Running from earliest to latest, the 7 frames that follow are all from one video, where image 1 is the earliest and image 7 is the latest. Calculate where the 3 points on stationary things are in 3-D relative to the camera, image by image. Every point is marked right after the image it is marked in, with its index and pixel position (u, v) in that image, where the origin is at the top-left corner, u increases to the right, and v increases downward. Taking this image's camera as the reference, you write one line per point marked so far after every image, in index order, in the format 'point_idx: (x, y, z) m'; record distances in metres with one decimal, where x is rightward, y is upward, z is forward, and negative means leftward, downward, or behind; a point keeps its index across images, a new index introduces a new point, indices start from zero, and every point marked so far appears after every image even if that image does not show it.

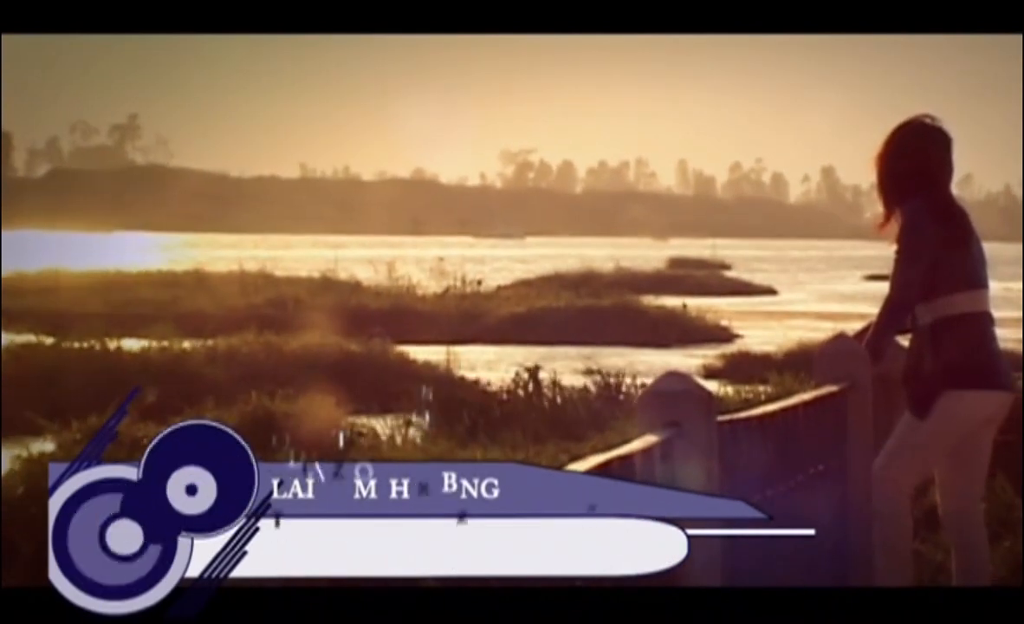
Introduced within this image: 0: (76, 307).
0: (-1.4, 0.0, +4.7) m
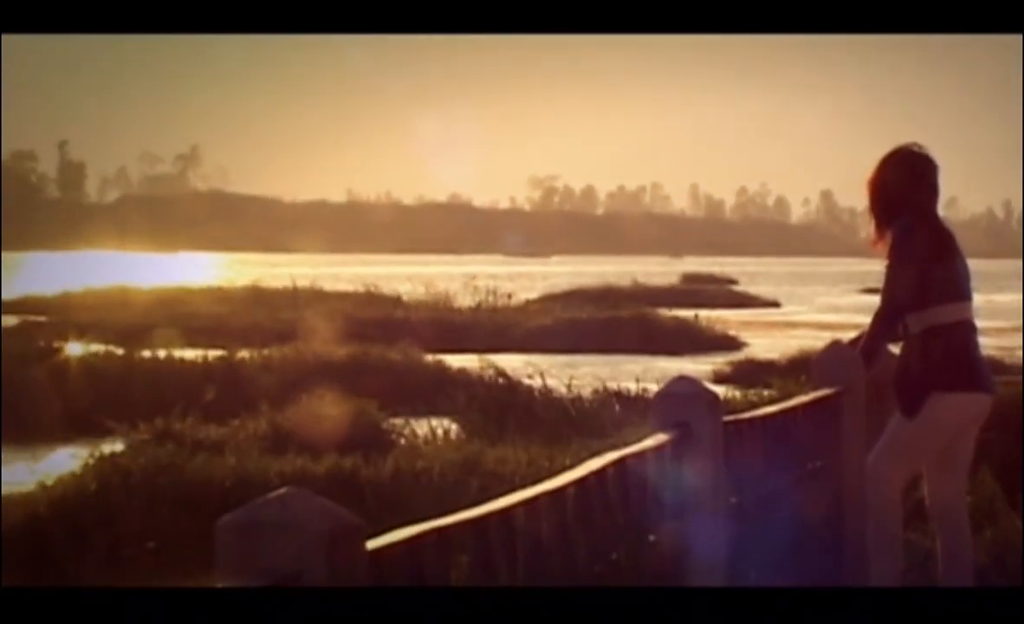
0: (-1.3, 0.0, +5.2) m
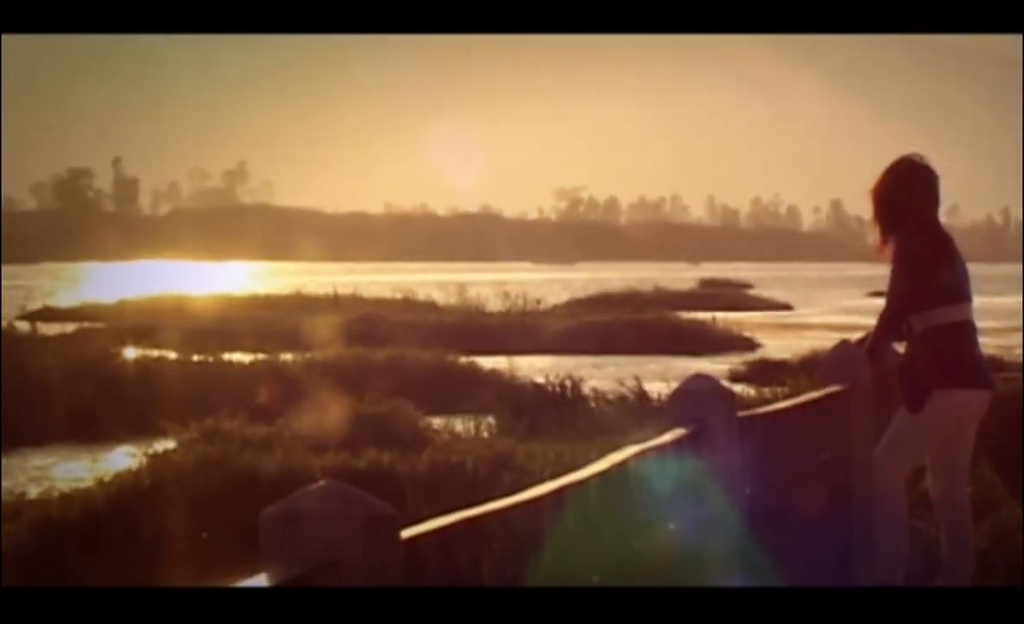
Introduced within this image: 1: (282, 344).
0: (-1.2, 0.0, +5.5) m
1: (-0.9, -0.1, +5.3) m
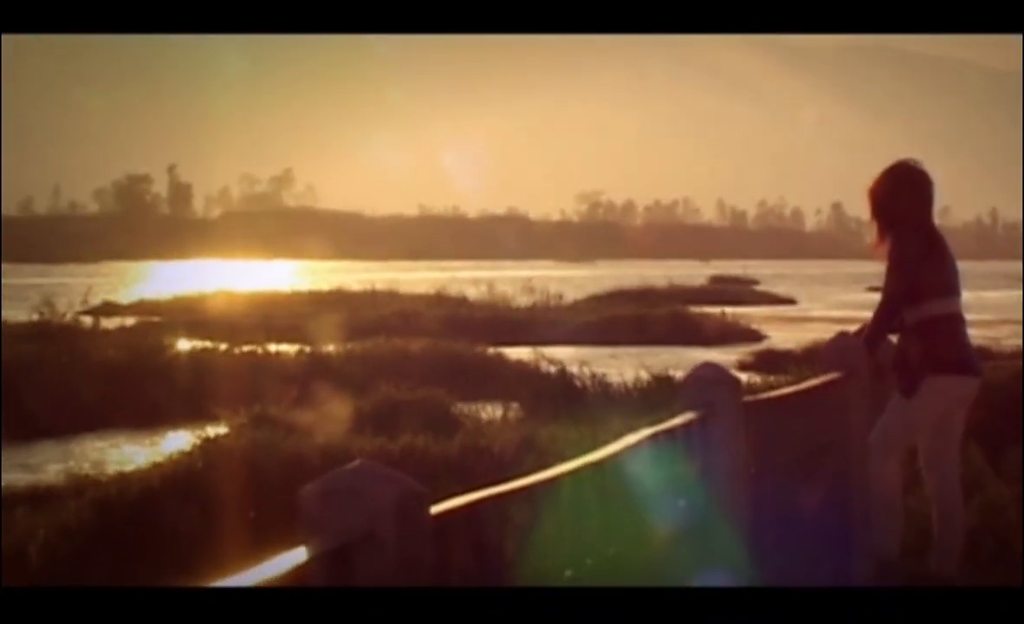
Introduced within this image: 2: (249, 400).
0: (-1.1, 0.0, +5.9) m
1: (-0.8, -0.1, +5.7) m
2: (-1.0, -0.3, +5.6) m
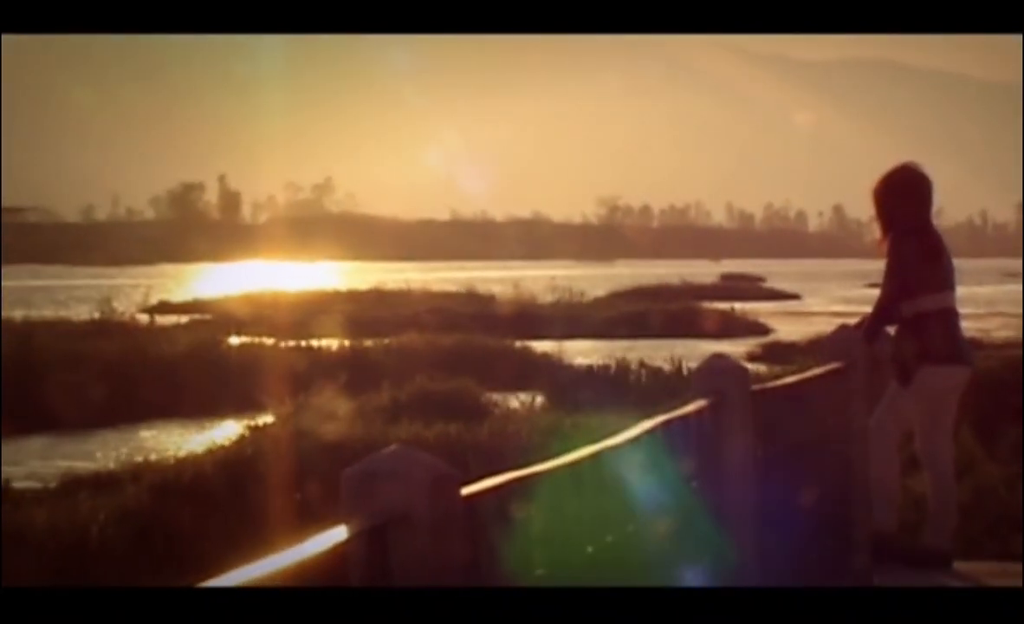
0: (-1.0, 0.0, +6.3) m
1: (-0.7, -0.1, +6.2) m
2: (-0.9, -0.3, +6.0) m
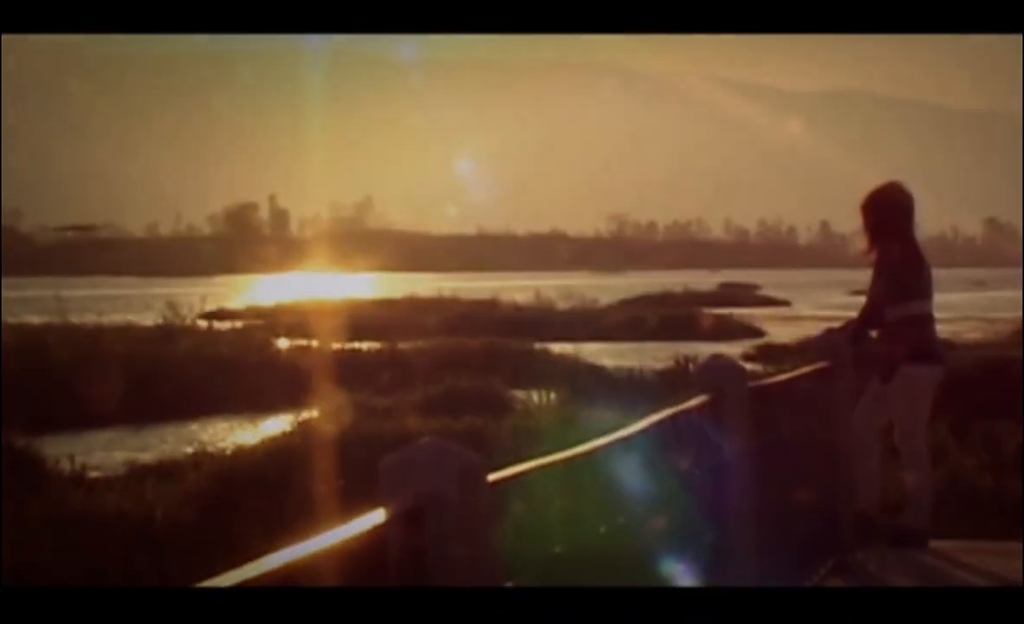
0: (-0.9, 0.0, +7.0) m
1: (-0.6, -0.1, +6.9) m
2: (-0.8, -0.4, +6.7) m
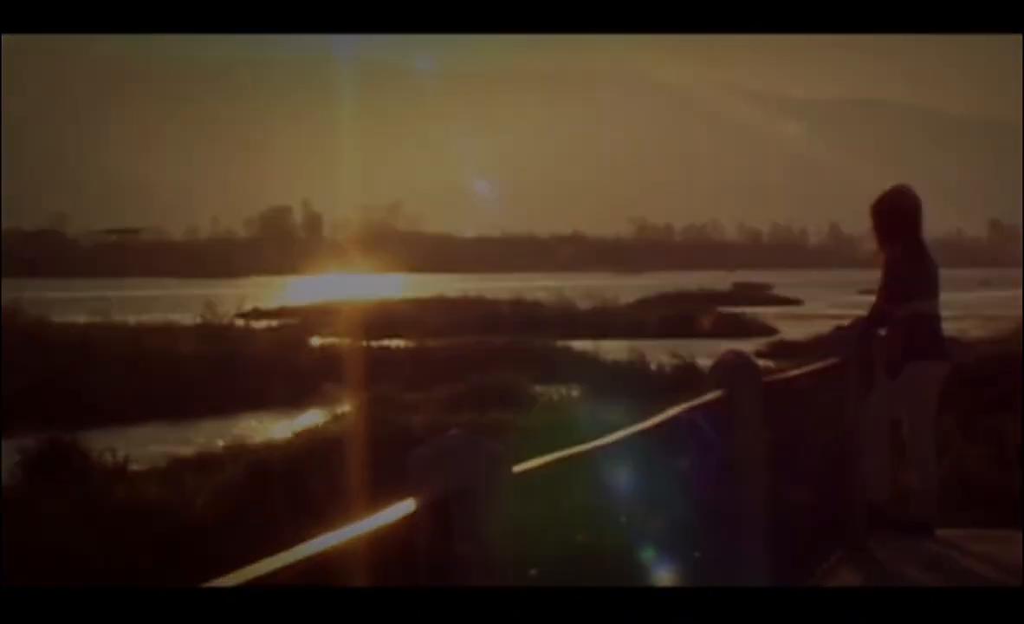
0: (-0.8, 0.0, +7.3) m
1: (-0.4, -0.1, +7.2) m
2: (-0.7, -0.4, +7.0) m
